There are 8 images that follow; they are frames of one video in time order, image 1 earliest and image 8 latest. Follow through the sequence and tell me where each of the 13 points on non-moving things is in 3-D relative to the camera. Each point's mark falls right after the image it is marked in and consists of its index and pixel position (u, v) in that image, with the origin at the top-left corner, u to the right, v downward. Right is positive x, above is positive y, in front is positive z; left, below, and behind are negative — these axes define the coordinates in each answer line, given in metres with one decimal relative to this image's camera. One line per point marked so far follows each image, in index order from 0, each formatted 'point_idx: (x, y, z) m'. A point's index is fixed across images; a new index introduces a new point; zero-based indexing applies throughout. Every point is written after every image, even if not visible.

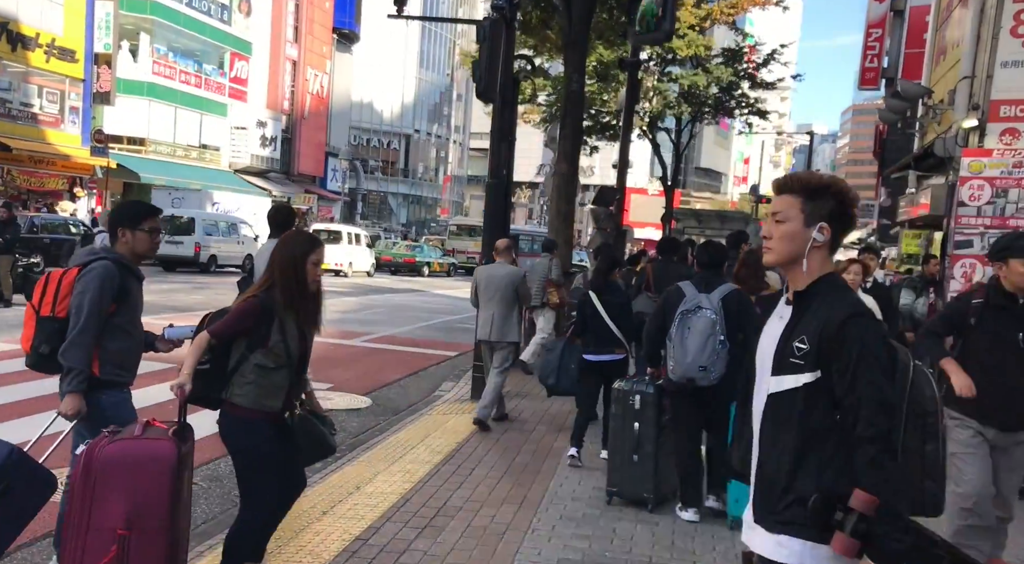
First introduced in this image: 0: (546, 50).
0: (+0.6, +4.0, +15.7) m
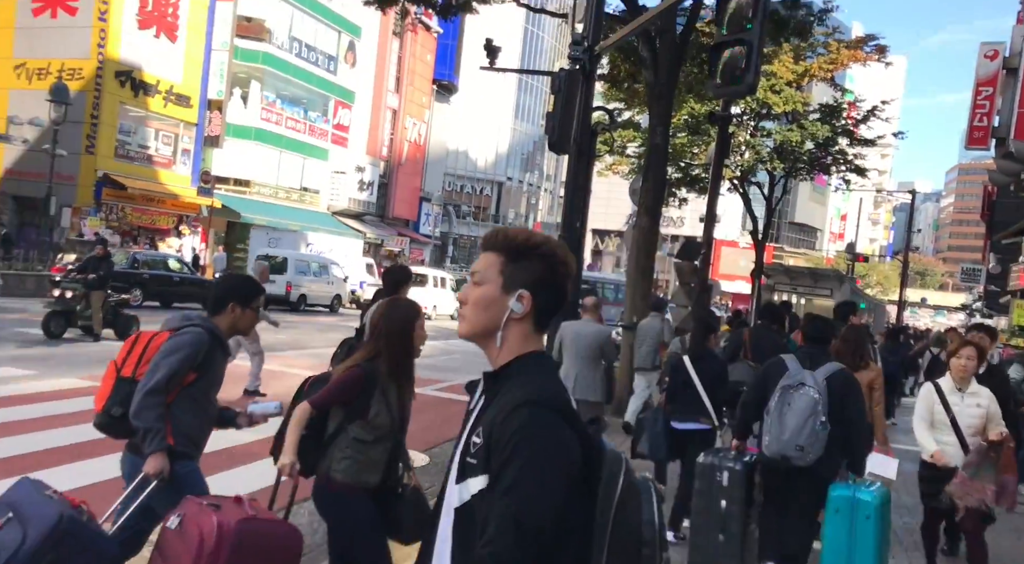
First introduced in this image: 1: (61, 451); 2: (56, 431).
0: (+2.1, +3.1, +15.5) m
1: (-3.5, -1.3, +7.1) m
2: (-3.8, -1.2, +7.6) m
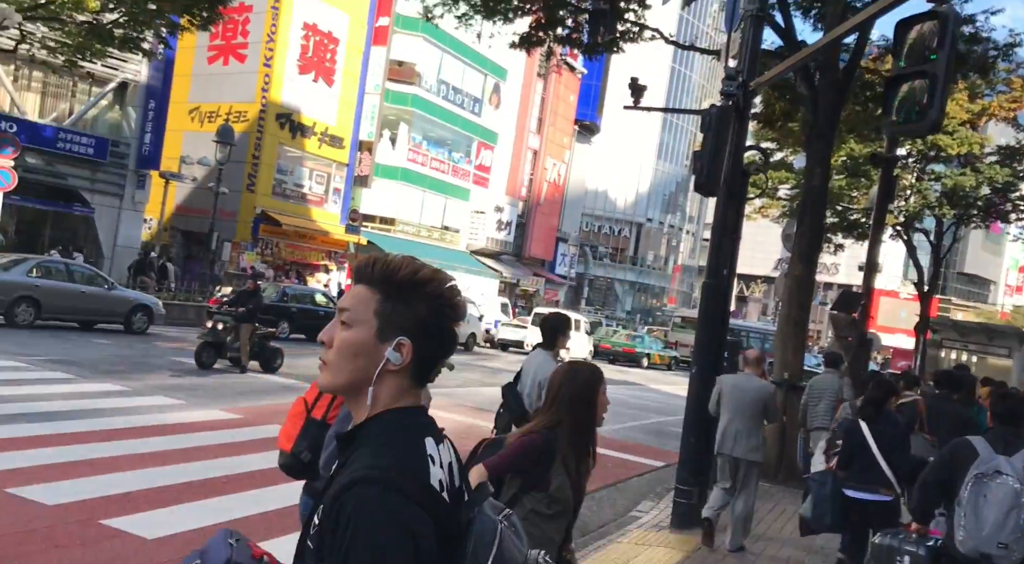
0: (+4.5, +2.3, +14.8) m
1: (-2.4, -1.6, +7.1) m
2: (-2.6, -1.5, +7.7) m
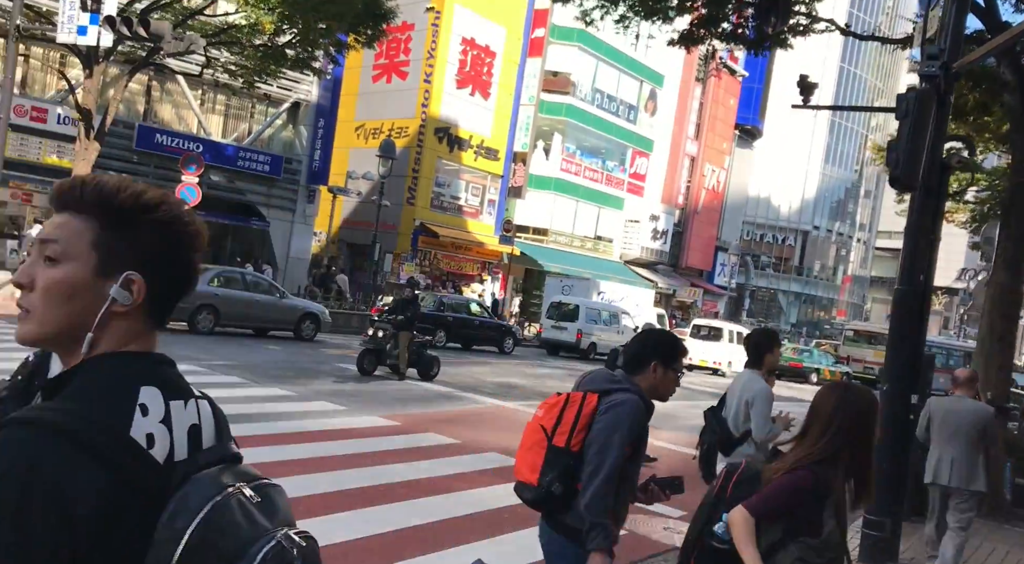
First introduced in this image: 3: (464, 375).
0: (+7.0, +2.1, +13.5) m
1: (-1.2, -1.6, +7.1) m
2: (-1.3, -1.6, +7.7) m
3: (-0.9, -1.7, +16.7) m
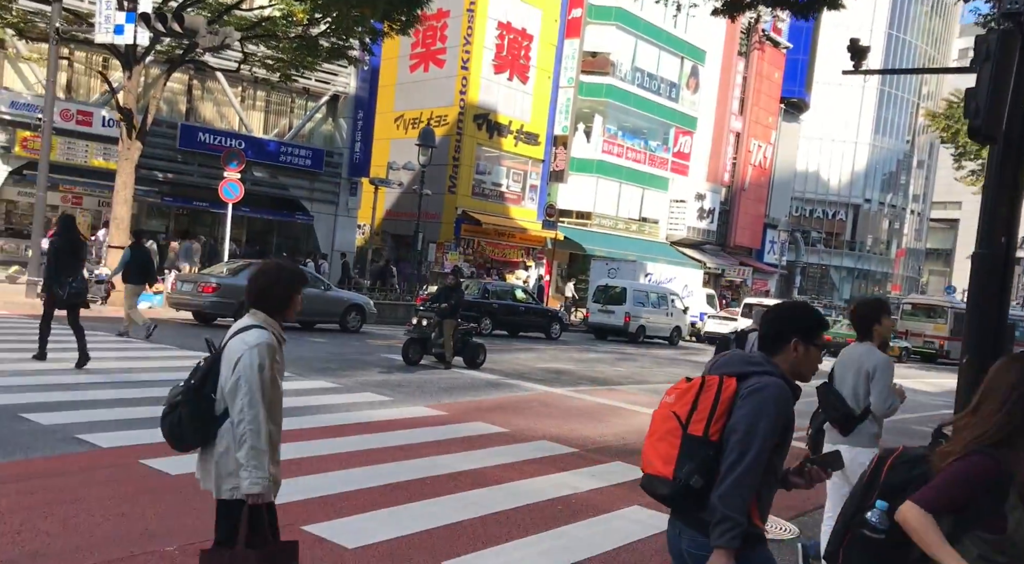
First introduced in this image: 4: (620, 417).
0: (+7.5, +2.6, +12.8) m
1: (-0.8, -1.5, +6.8) m
2: (-0.8, -1.5, +7.4) m
3: (0.0, -1.5, +16.4) m
4: (+1.4, -1.7, +11.5) m
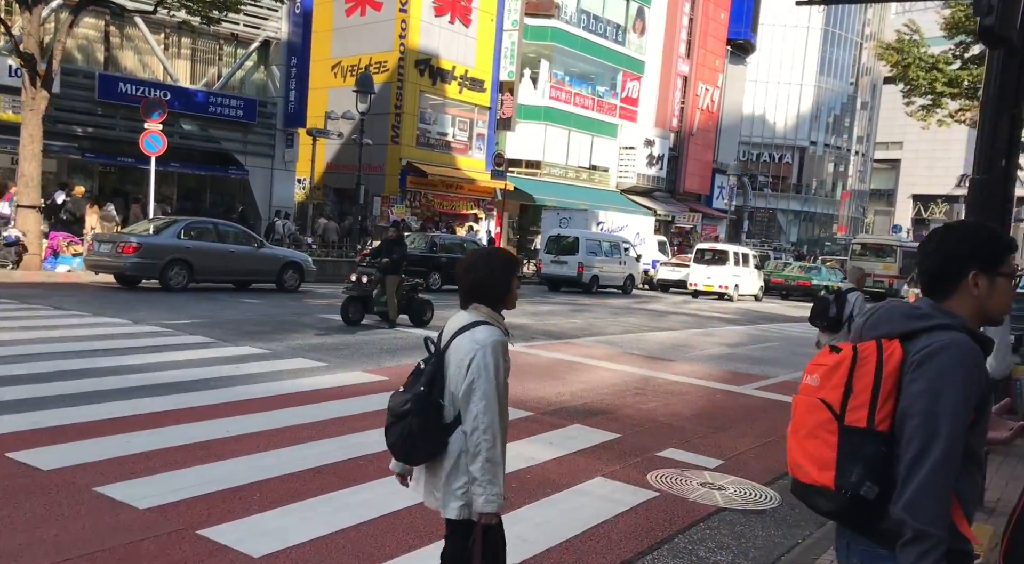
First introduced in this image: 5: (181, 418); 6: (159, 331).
0: (+6.7, +3.5, +12.1) m
1: (-1.1, -1.2, +5.9) m
2: (-1.2, -1.1, +6.5) m
3: (-0.9, -0.6, +15.5) m
4: (+0.8, -1.1, +10.7) m
5: (-2.3, -1.0, +6.4) m
6: (-4.0, -0.6, +10.4) m
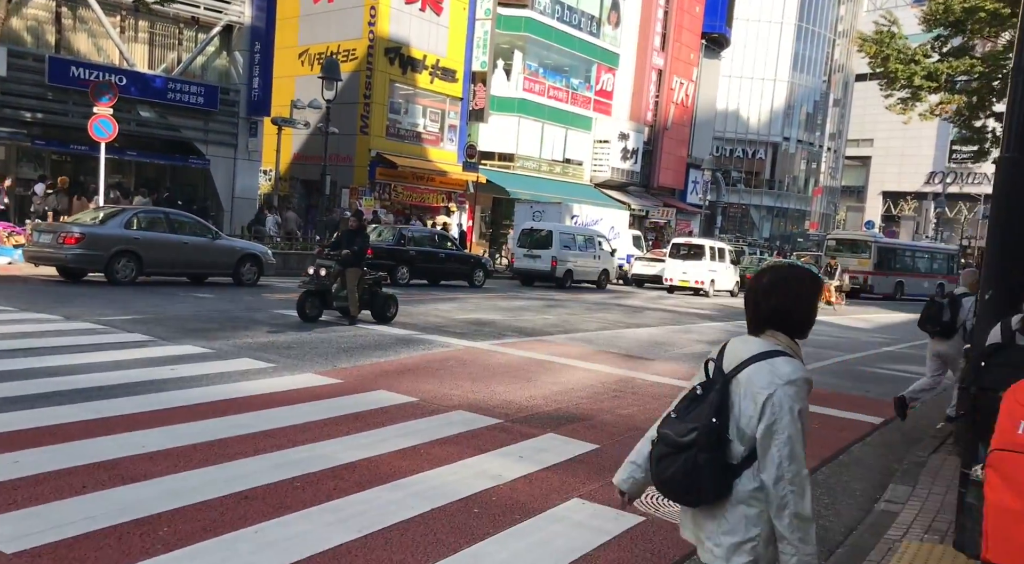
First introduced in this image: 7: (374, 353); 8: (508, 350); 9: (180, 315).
0: (+6.4, +3.5, +11.5) m
1: (-1.3, -1.1, +5.1) m
2: (-1.4, -1.1, +5.7) m
3: (-1.3, -0.5, +14.7) m
4: (+0.4, -1.0, +9.9) m
5: (-2.6, -0.9, +5.5) m
6: (-4.4, -0.5, +9.5) m
7: (-1.5, -0.8, +9.8) m
8: (0.0, -0.9, +11.5) m
9: (-4.1, -0.4, +11.2) m
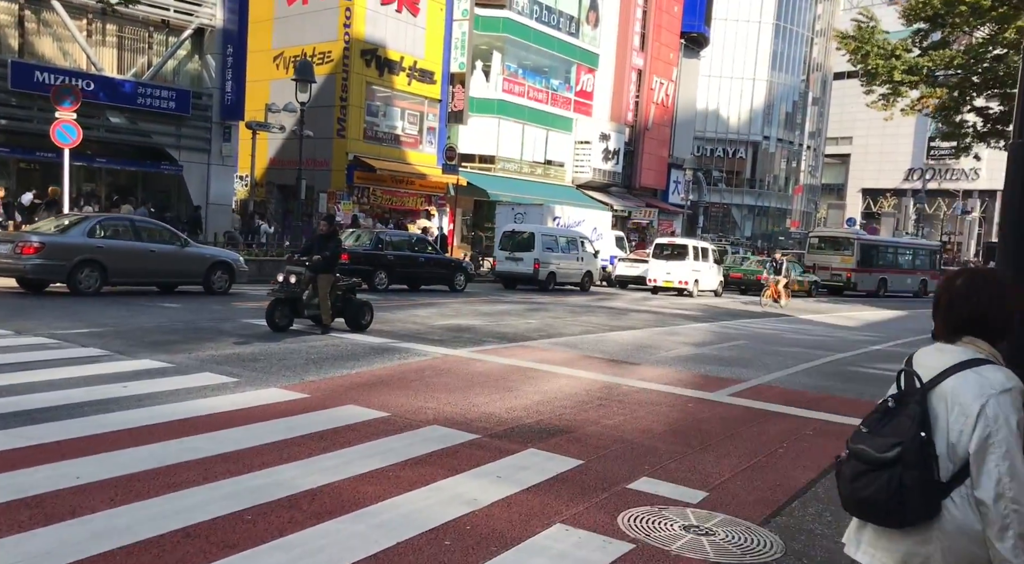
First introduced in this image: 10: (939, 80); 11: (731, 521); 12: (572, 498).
0: (+6.0, +3.6, +11.1) m
1: (-1.4, -1.2, +4.6) m
2: (-1.6, -1.1, +5.2) m
3: (-1.6, -0.6, +14.2) m
4: (+0.2, -1.1, +9.4) m
5: (-2.7, -1.0, +5.0) m
6: (-4.6, -0.6, +8.9) m
7: (-1.7, -0.8, +9.3) m
8: (-0.3, -0.9, +11.0) m
9: (-4.3, -0.5, +10.6) m
10: (+8.4, +4.0, +17.9) m
11: (+1.3, -1.4, +5.3) m
12: (+0.4, -1.3, +5.4) m
